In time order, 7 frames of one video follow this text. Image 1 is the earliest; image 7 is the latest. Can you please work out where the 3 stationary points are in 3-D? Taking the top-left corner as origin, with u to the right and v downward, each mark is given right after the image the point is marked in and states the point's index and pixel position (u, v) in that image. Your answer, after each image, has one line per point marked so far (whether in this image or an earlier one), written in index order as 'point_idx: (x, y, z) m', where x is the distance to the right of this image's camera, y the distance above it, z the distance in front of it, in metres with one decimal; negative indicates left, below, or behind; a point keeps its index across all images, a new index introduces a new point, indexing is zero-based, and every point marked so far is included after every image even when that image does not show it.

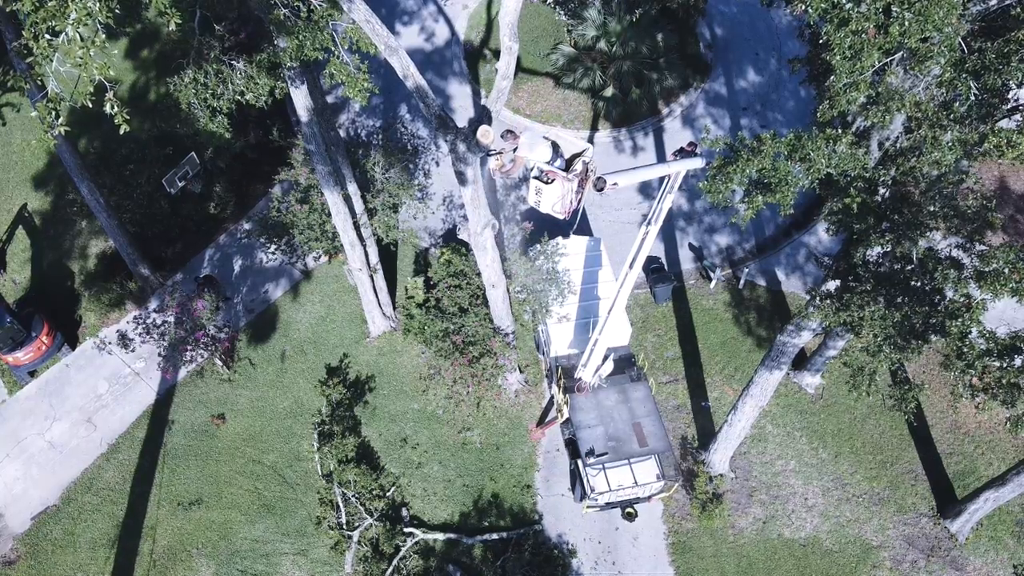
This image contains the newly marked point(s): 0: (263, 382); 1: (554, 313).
0: (-4.9, -1.9, +15.7) m
1: (+0.8, -0.5, +14.6) m
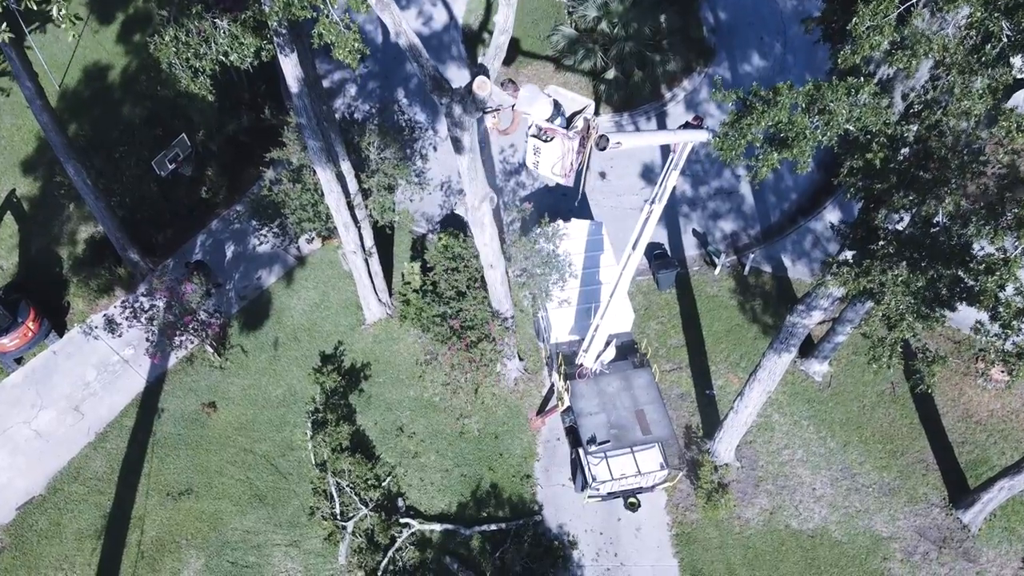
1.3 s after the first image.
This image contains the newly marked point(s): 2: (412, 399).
0: (-4.9, -1.6, +15.3) m
1: (+0.8, -0.2, +14.1) m
2: (-1.9, -2.1, +14.7) m
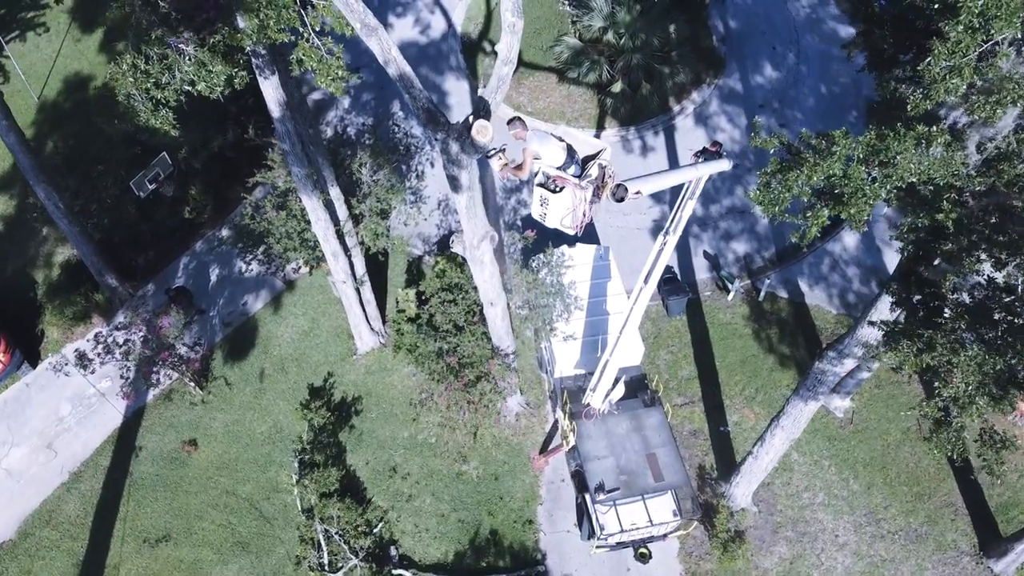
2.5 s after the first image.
0: (-4.9, -2.1, +14.3) m
1: (+0.8, -0.7, +13.2) m
2: (-1.8, -2.6, +13.8) m
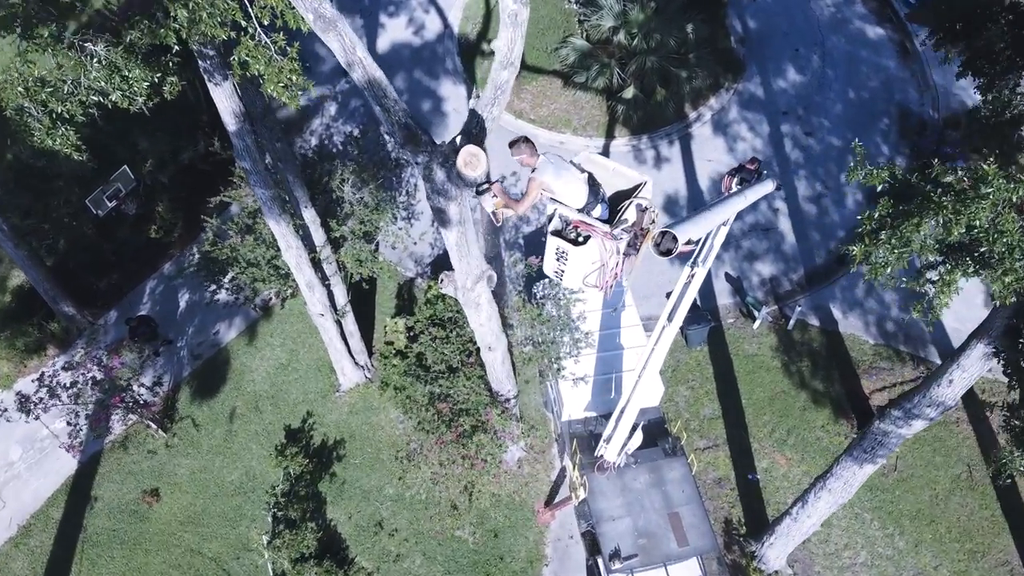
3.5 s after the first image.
0: (-4.9, -2.6, +12.8) m
1: (+0.8, -1.2, +11.6) m
2: (-1.8, -3.1, +12.2) m
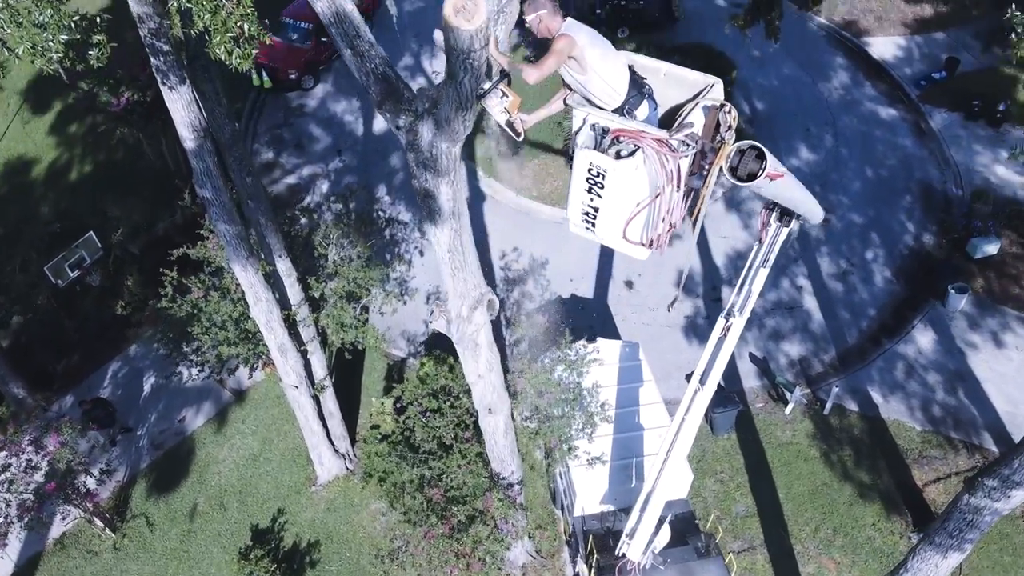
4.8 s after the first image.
0: (-4.8, -3.6, +10.9) m
1: (+0.9, -2.1, +10.0) m
2: (-1.8, -4.0, +10.4) m
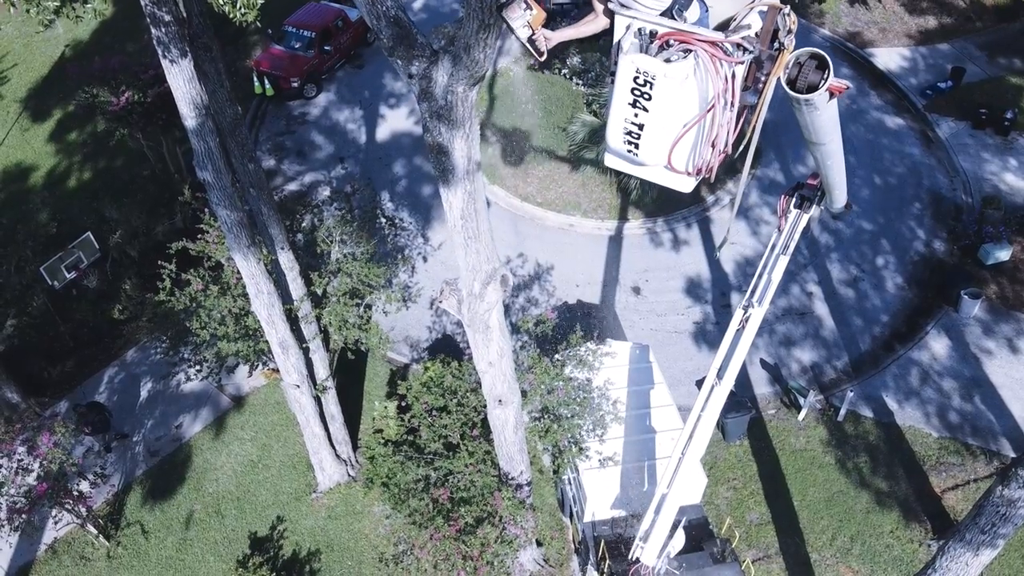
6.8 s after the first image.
0: (-4.7, -3.6, +10.6) m
1: (+1.0, -2.0, +9.7) m
2: (-1.7, -4.0, +10.0) m
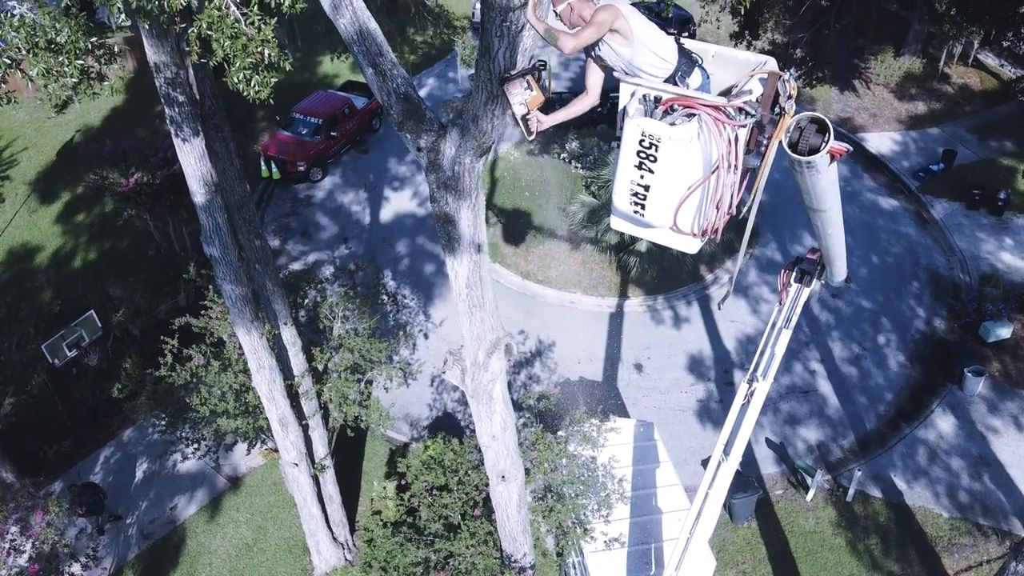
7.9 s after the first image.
0: (-4.7, -4.6, +10.2) m
1: (+1.0, -2.9, +9.5) m
2: (-1.6, -4.9, +9.5) m
